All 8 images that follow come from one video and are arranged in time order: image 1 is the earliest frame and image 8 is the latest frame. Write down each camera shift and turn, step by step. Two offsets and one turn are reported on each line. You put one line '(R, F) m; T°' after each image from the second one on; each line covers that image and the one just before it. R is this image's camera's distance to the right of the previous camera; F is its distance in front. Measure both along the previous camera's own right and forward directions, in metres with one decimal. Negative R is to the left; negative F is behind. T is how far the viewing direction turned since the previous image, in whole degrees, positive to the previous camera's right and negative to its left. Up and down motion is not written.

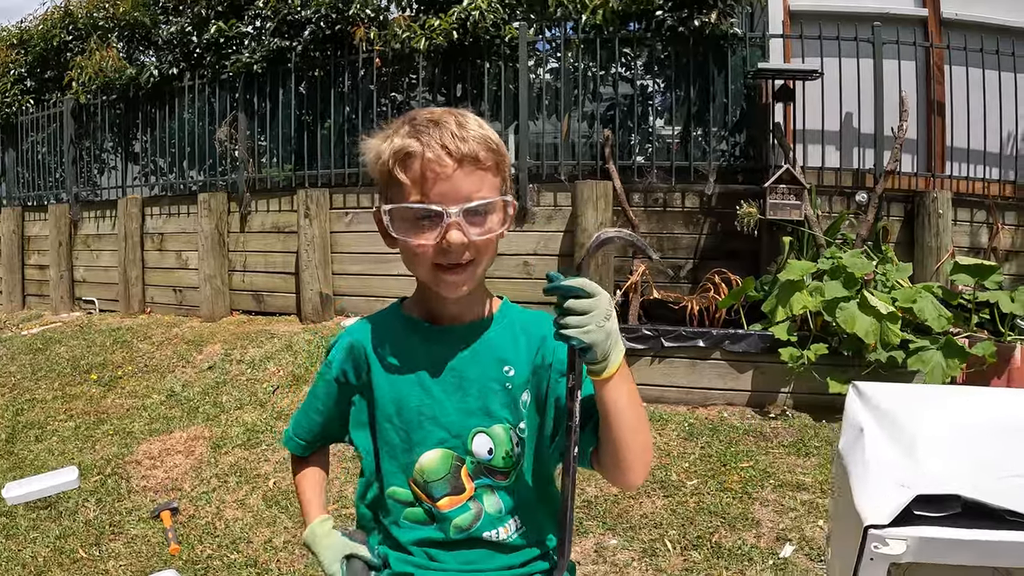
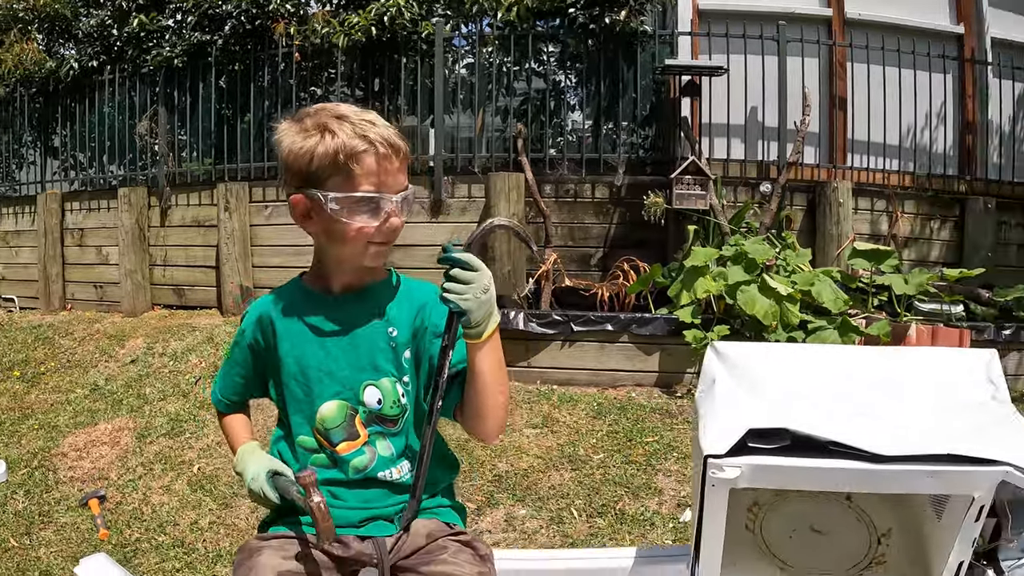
(+0.3, -0.1) m; +3°
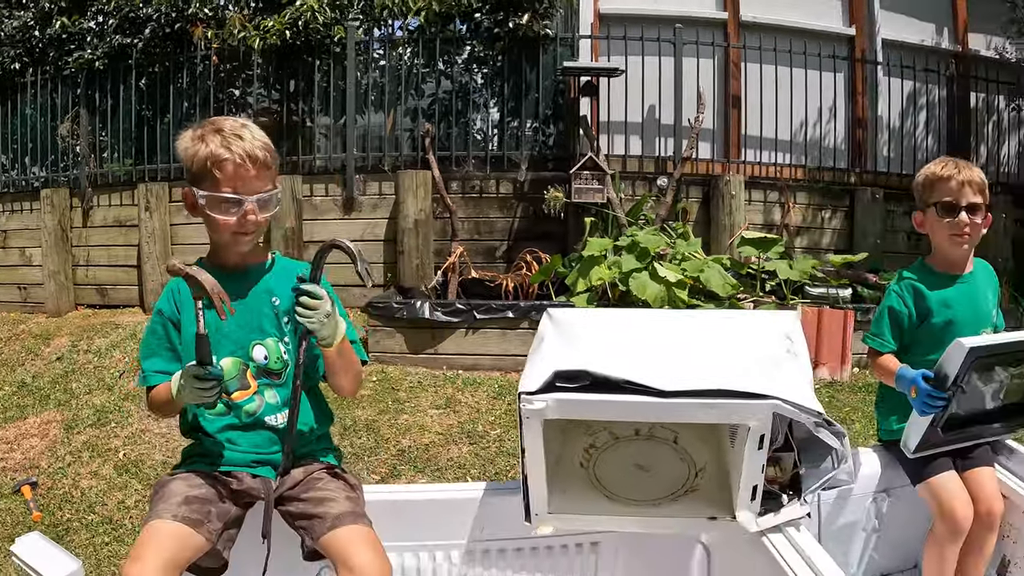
(+0.4, -0.3) m; +3°
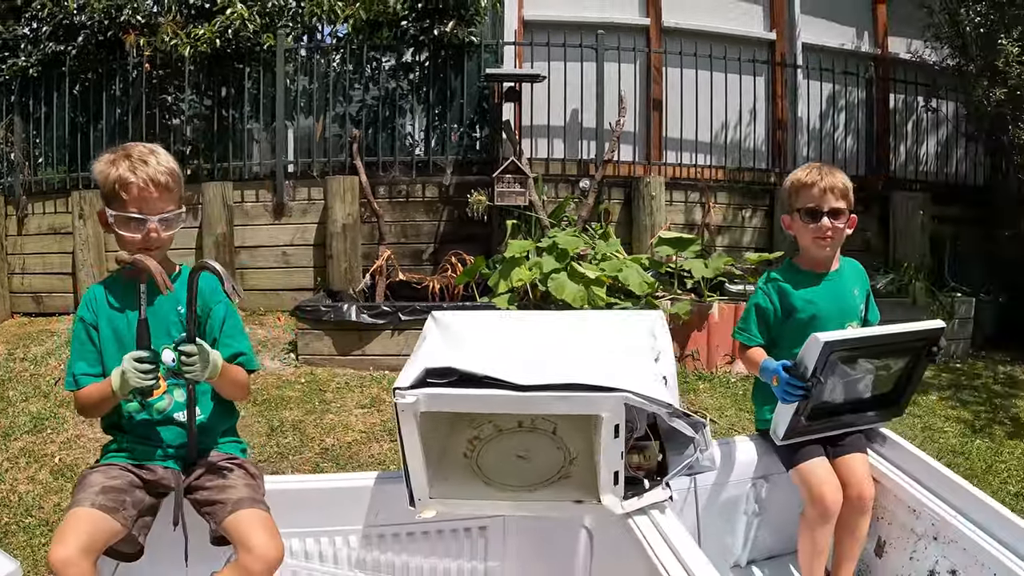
(+0.4, -0.2) m; +2°
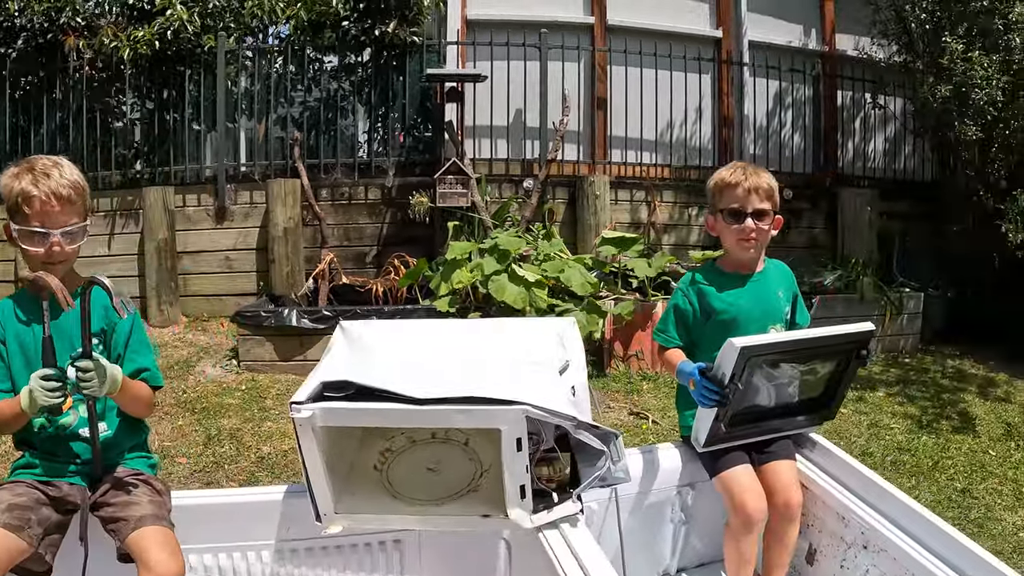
(+0.3, +0.1) m; +2°
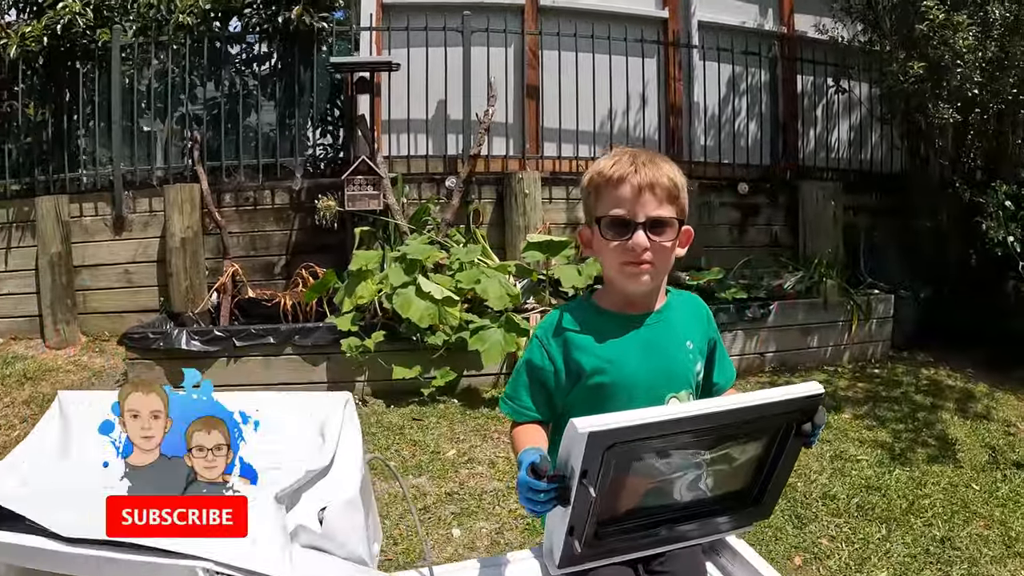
(+0.5, +0.7) m; +1°
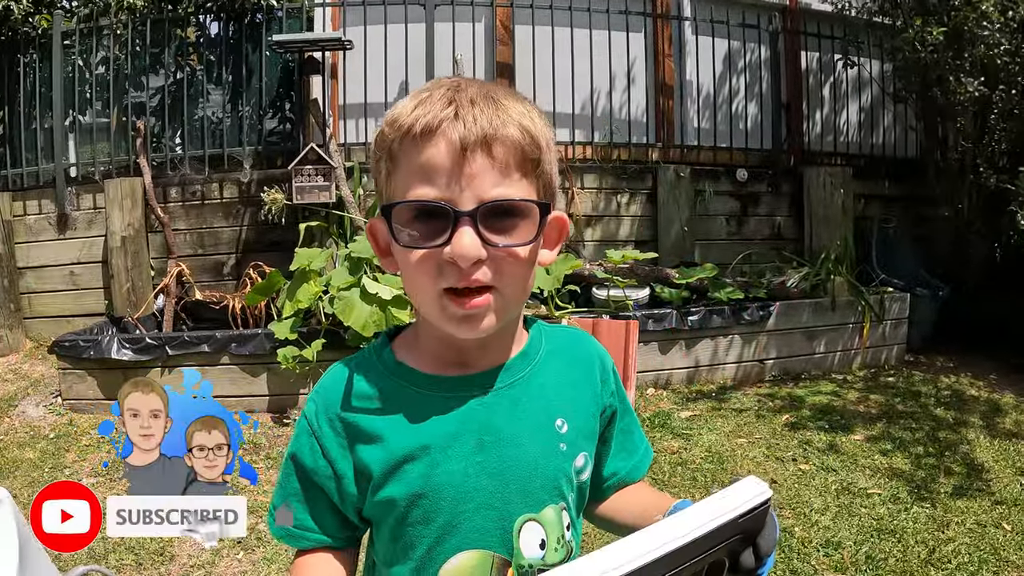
(+0.3, +0.6) m; -1°
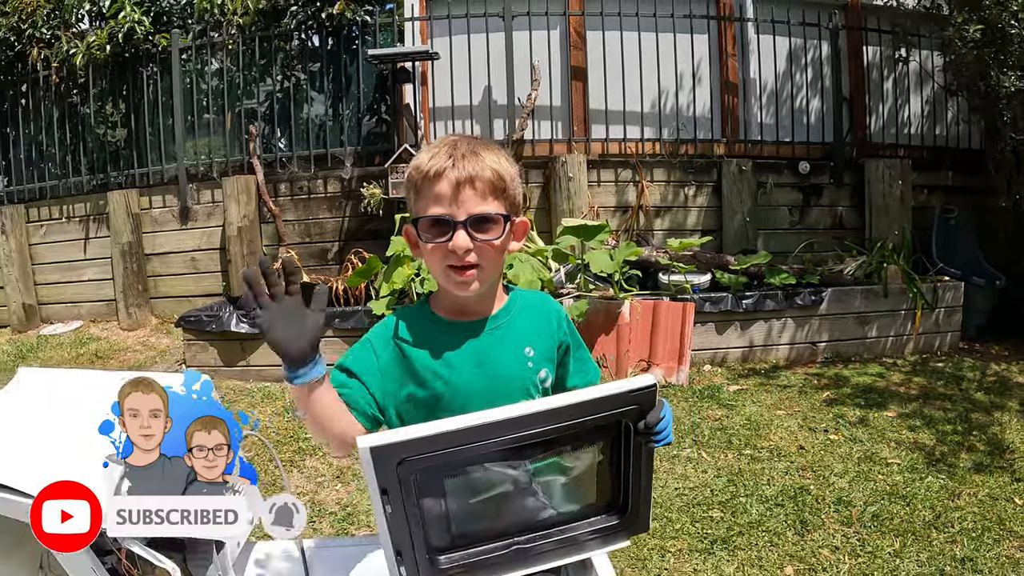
(+0.1, -0.5) m; -6°
